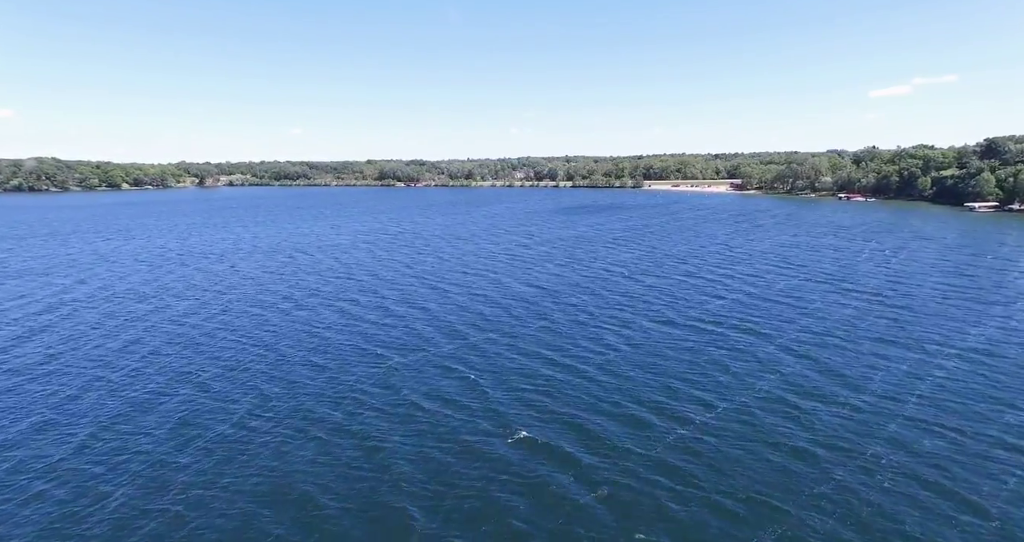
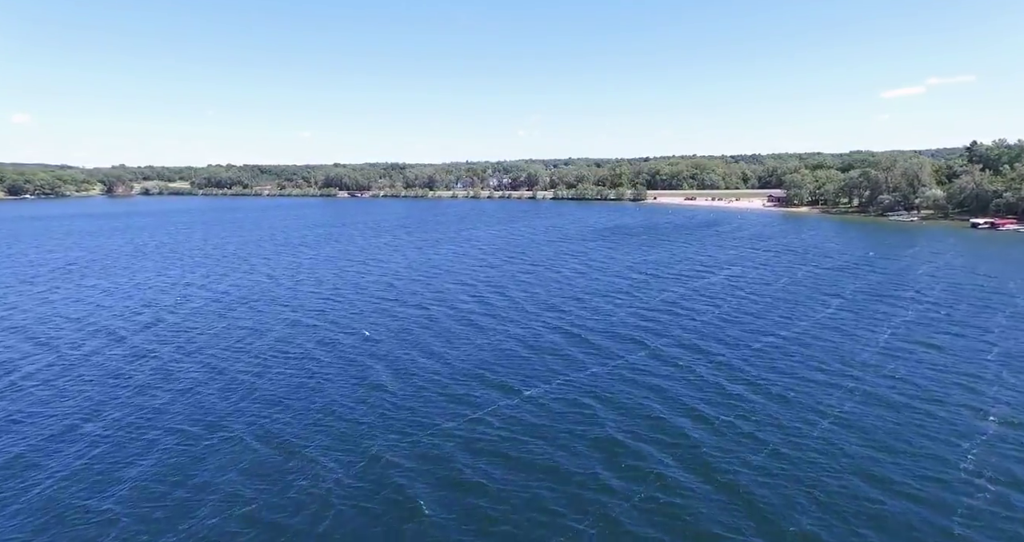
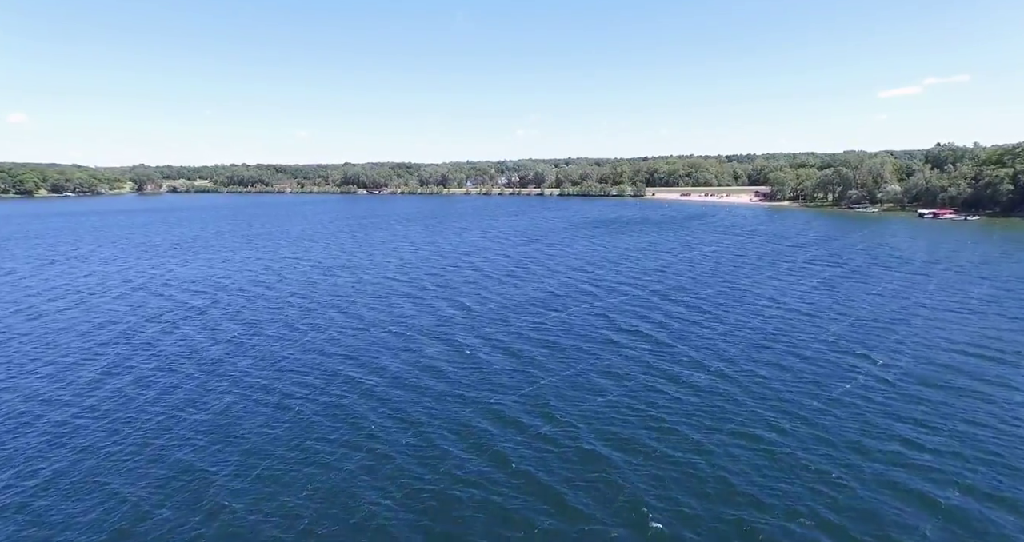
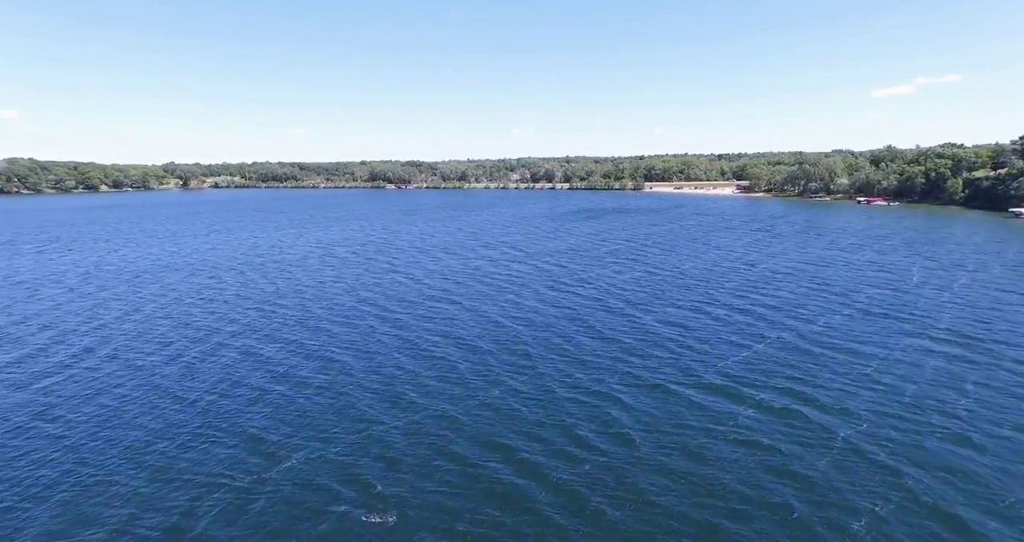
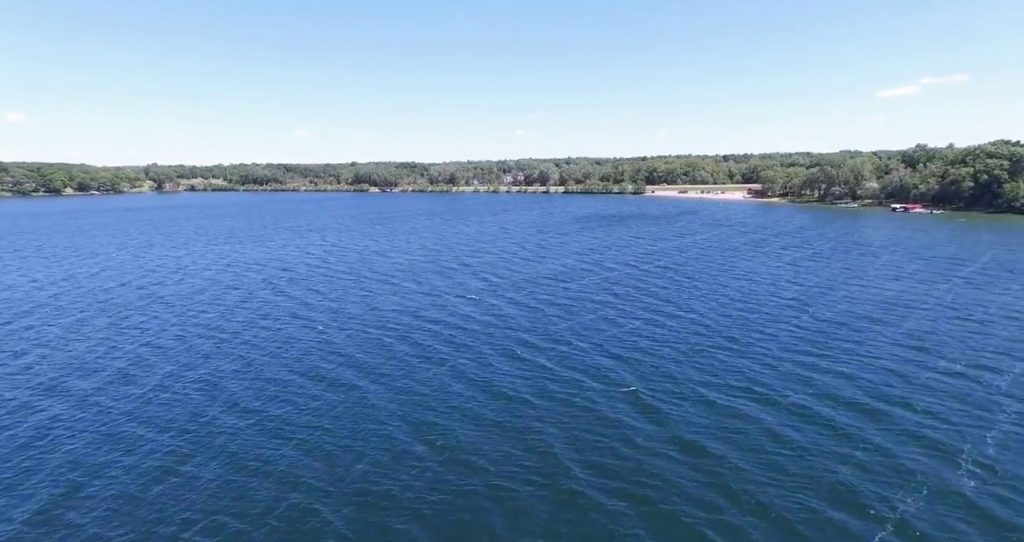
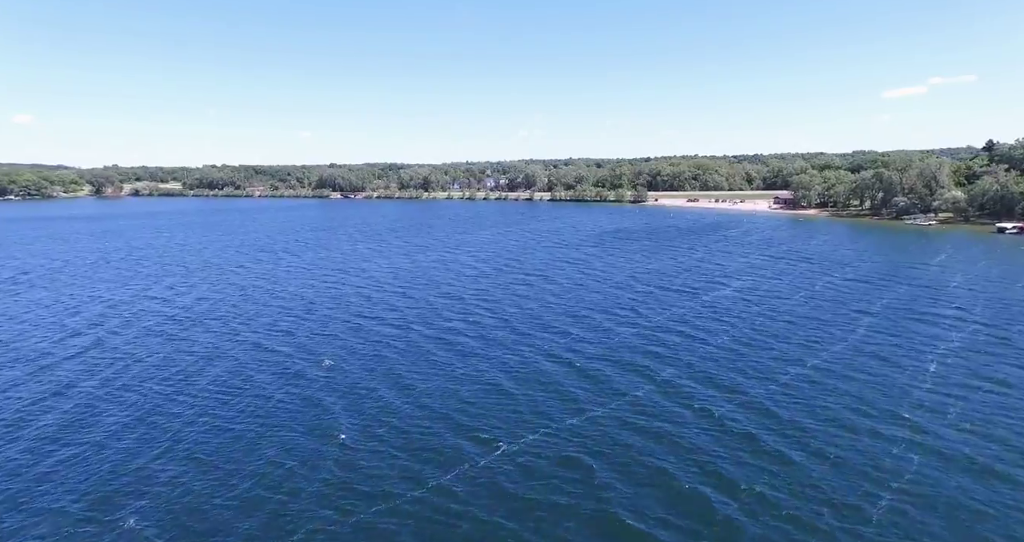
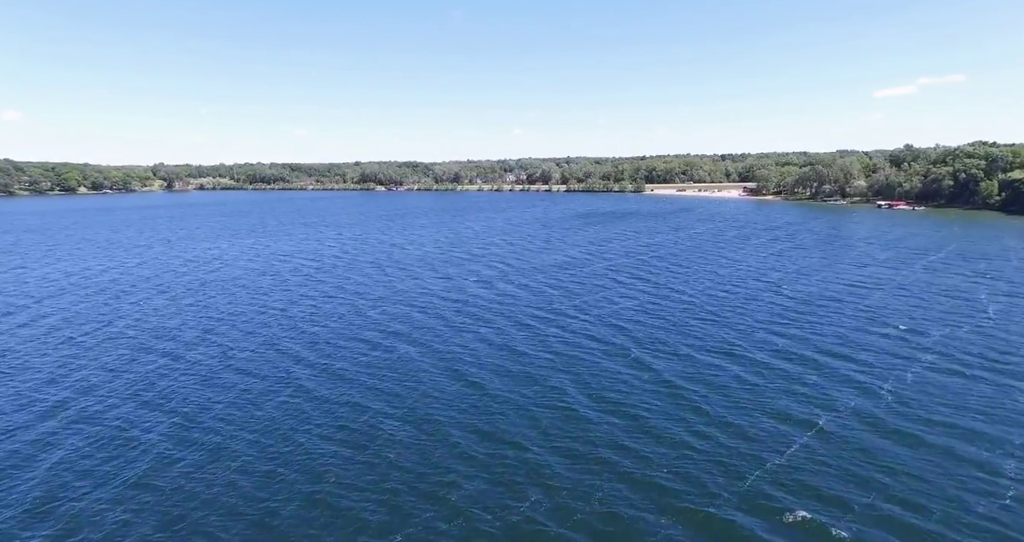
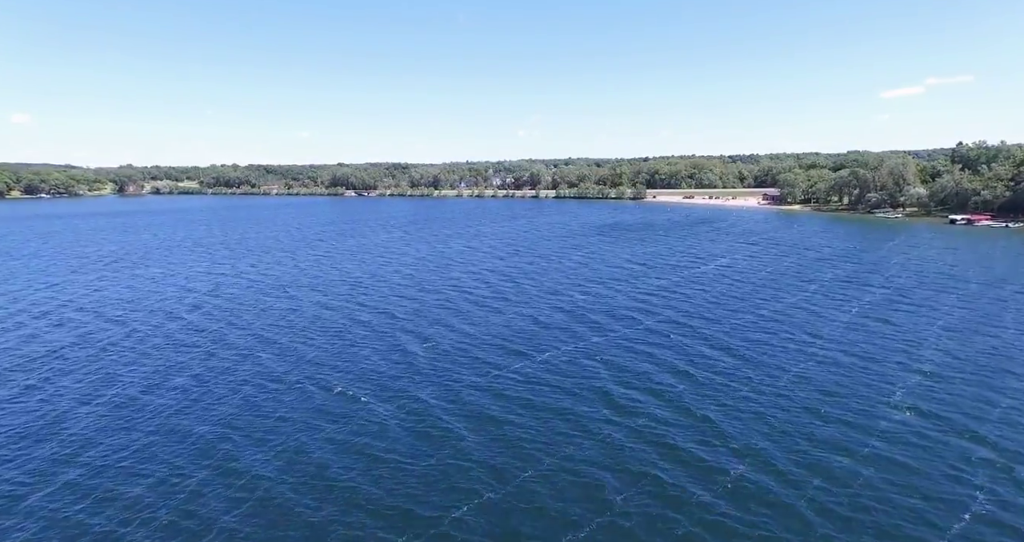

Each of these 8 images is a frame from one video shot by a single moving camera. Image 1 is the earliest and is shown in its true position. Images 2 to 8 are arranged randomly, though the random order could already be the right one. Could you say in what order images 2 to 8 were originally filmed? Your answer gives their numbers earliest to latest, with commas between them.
4, 7, 5, 3, 8, 2, 6
